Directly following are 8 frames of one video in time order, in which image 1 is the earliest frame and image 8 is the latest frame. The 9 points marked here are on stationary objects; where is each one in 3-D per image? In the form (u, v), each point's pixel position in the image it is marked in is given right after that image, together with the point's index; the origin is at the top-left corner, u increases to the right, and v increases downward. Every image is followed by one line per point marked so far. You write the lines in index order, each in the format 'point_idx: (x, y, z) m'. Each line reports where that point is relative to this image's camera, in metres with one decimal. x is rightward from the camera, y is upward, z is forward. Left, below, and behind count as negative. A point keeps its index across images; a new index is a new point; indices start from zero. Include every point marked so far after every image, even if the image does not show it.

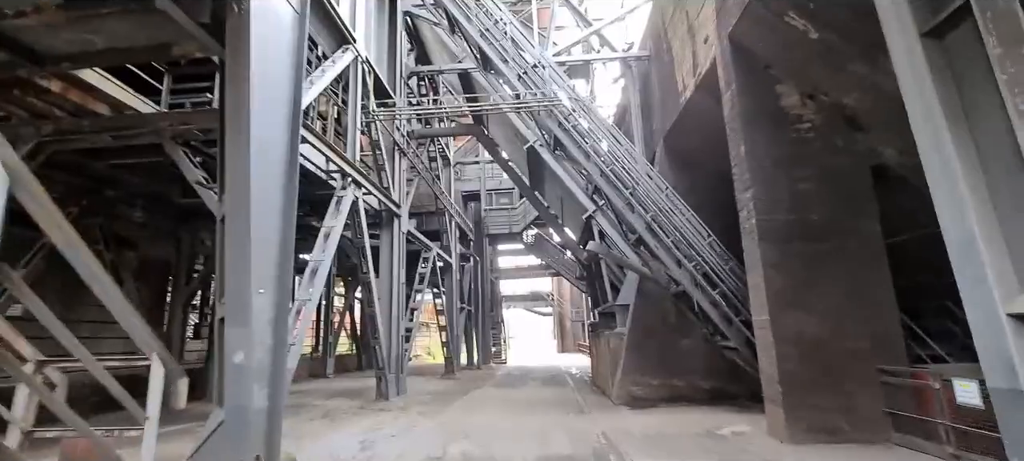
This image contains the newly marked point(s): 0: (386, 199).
0: (-2.2, +0.6, +8.6) m
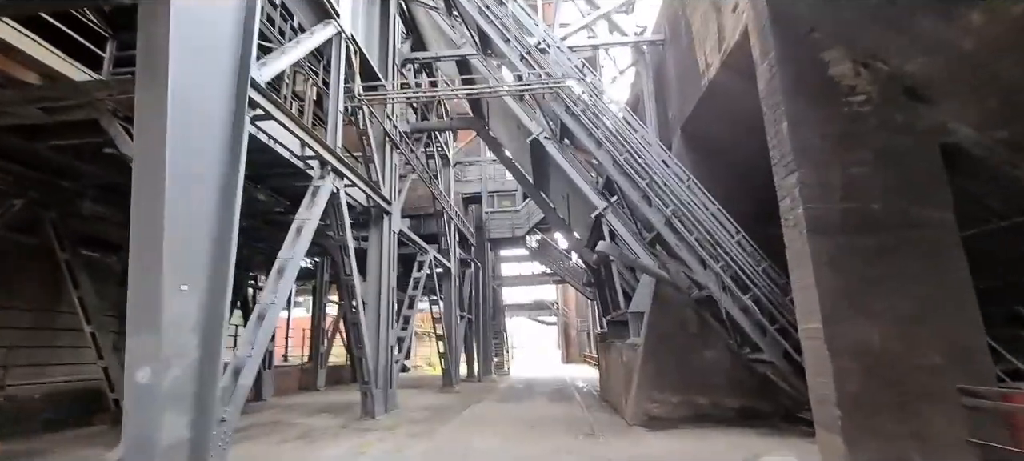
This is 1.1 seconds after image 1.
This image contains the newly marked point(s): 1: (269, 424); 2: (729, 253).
0: (-2.2, +0.6, +7.8) m
1: (-3.8, -3.1, +7.8) m
2: (+2.7, -0.3, +6.1) m
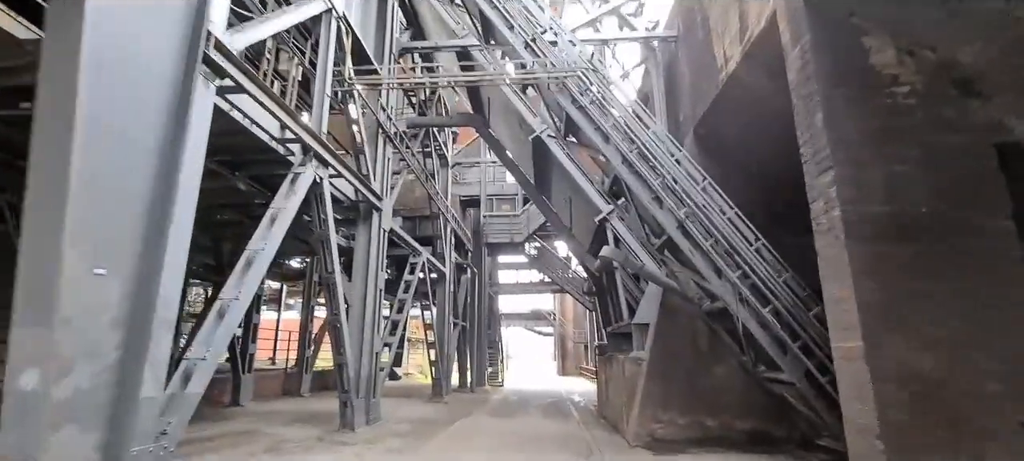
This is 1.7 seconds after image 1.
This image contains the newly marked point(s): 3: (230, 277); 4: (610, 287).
0: (-2.2, +0.6, +7.3) m
1: (-4.0, -3.0, +7.2) m
2: (+2.7, -0.3, +5.6) m
3: (-2.4, -0.4, +4.2) m
4: (+1.8, -1.1, +9.1) m
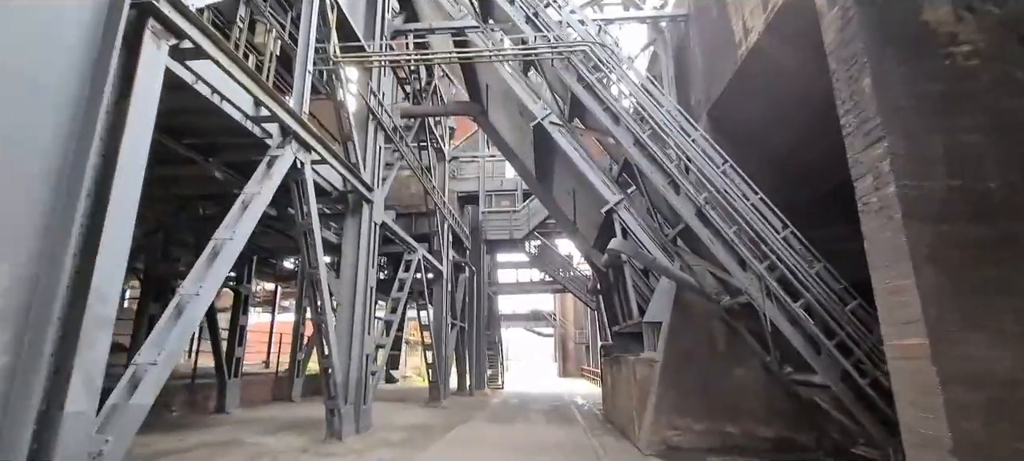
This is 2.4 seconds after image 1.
0: (-2.2, +0.7, +6.7) m
1: (-3.9, -2.9, +6.6) m
2: (+2.7, -0.2, +5.0) m
3: (-2.4, -0.3, +3.6) m
4: (+1.8, -0.9, +8.5) m
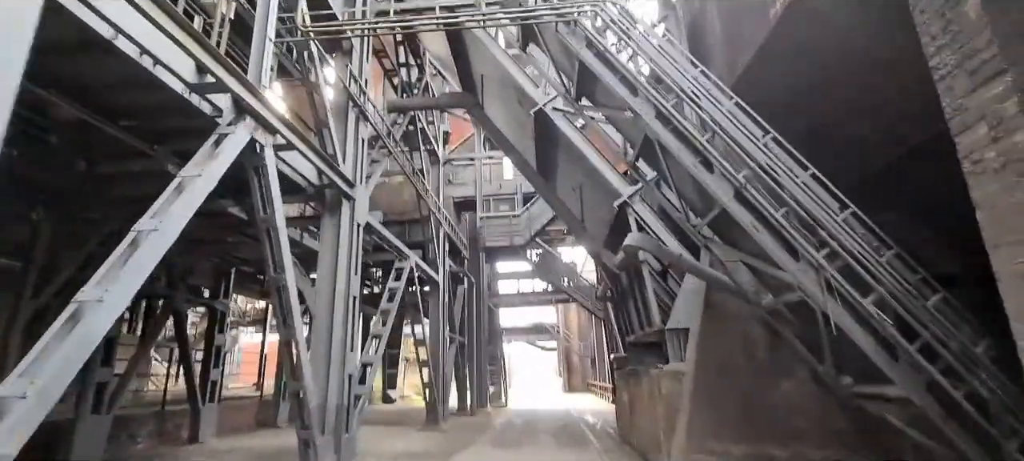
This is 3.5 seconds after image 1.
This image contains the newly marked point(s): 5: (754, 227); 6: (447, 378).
0: (-2.2, +0.7, +5.9) m
1: (-3.8, -2.9, +5.6) m
2: (+2.7, 0.0, +4.1) m
3: (-2.4, -0.2, +2.8) m
4: (+1.9, -0.9, +7.6) m
5: (+2.1, 0.0, +4.3) m
6: (-1.6, -3.6, +11.9) m
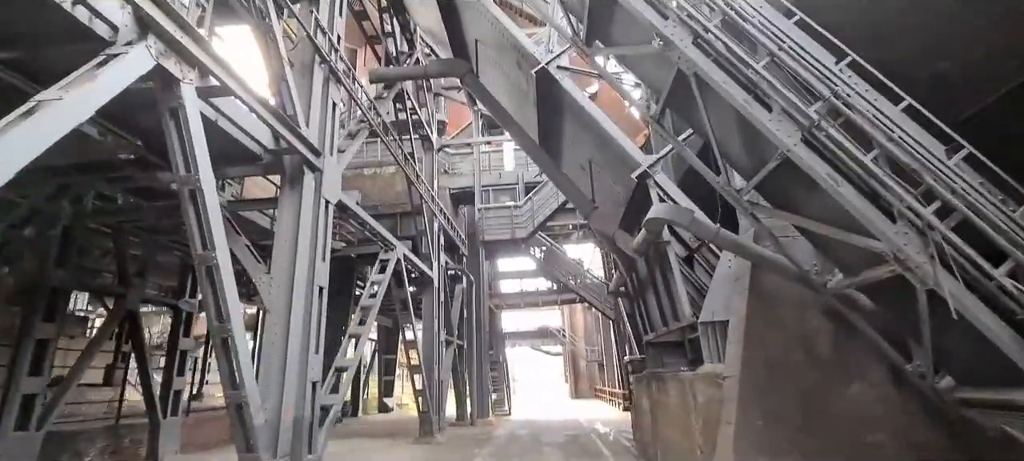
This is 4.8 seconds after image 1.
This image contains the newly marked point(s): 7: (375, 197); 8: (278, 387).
0: (-2.2, +1.0, +4.8) m
1: (-3.8, -2.7, +4.5) m
2: (+2.7, +0.3, +3.0) m
3: (-2.4, +0.1, +1.7) m
4: (+1.9, -0.6, +6.5) m
5: (+2.1, +0.3, +3.2) m
6: (-1.5, -3.4, +10.8) m
7: (-3.4, +0.8, +12.1) m
8: (-2.2, -1.4, +4.5) m
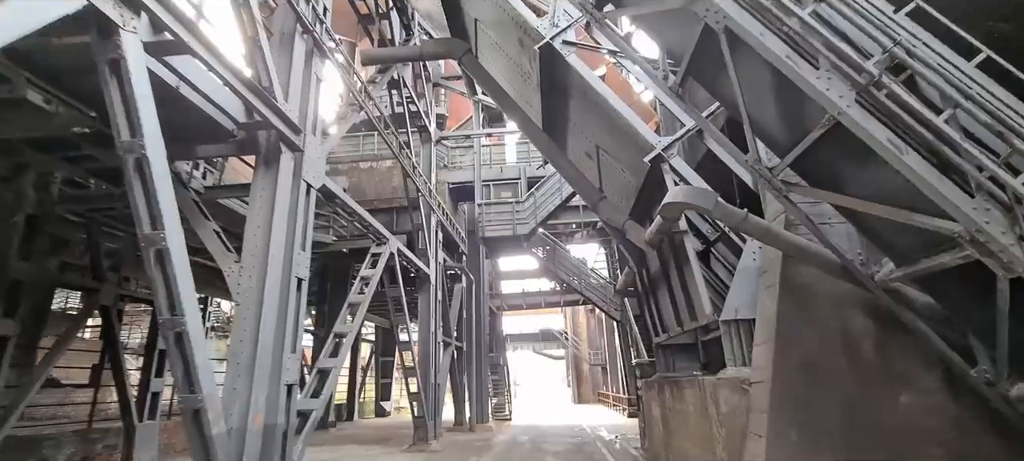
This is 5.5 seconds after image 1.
0: (-2.2, +1.1, +4.3) m
1: (-3.8, -2.5, +4.0) m
2: (+2.7, +0.4, +2.5) m
3: (-2.4, +0.2, +1.2) m
4: (+1.9, -0.5, +6.0) m
5: (+2.1, +0.5, +2.7) m
6: (-1.5, -3.3, +10.3) m
7: (-3.3, +0.9, +11.6) m
8: (-2.2, -1.3, +4.0) m
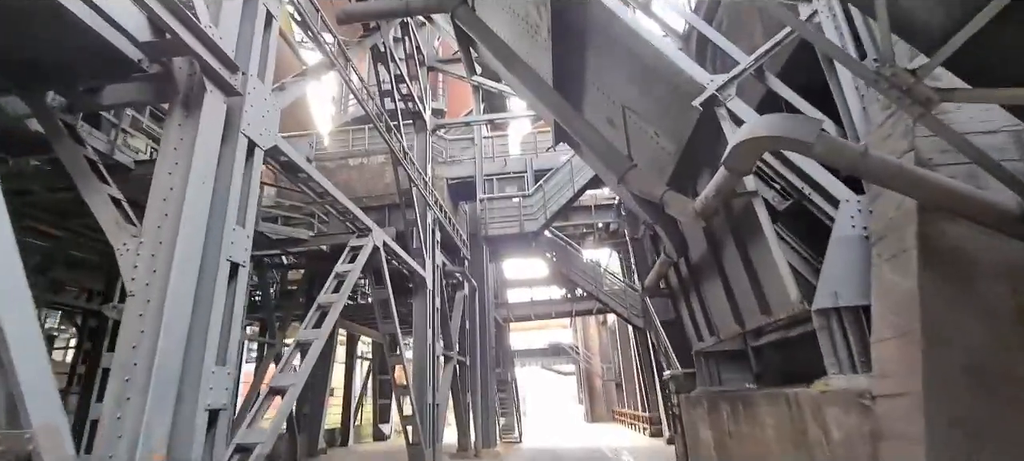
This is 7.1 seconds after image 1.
0: (-2.2, +1.3, +3.1) m
1: (-3.7, -2.3, +2.7) m
2: (+2.7, +0.8, +1.3) m
3: (-2.4, +0.6, 0.0) m
4: (+2.0, -0.3, +4.7) m
5: (+2.1, +0.8, +1.5) m
6: (-1.3, -3.2, +8.9) m
7: (-3.2, +0.9, +10.4) m
8: (-2.1, -1.0, +2.7) m
